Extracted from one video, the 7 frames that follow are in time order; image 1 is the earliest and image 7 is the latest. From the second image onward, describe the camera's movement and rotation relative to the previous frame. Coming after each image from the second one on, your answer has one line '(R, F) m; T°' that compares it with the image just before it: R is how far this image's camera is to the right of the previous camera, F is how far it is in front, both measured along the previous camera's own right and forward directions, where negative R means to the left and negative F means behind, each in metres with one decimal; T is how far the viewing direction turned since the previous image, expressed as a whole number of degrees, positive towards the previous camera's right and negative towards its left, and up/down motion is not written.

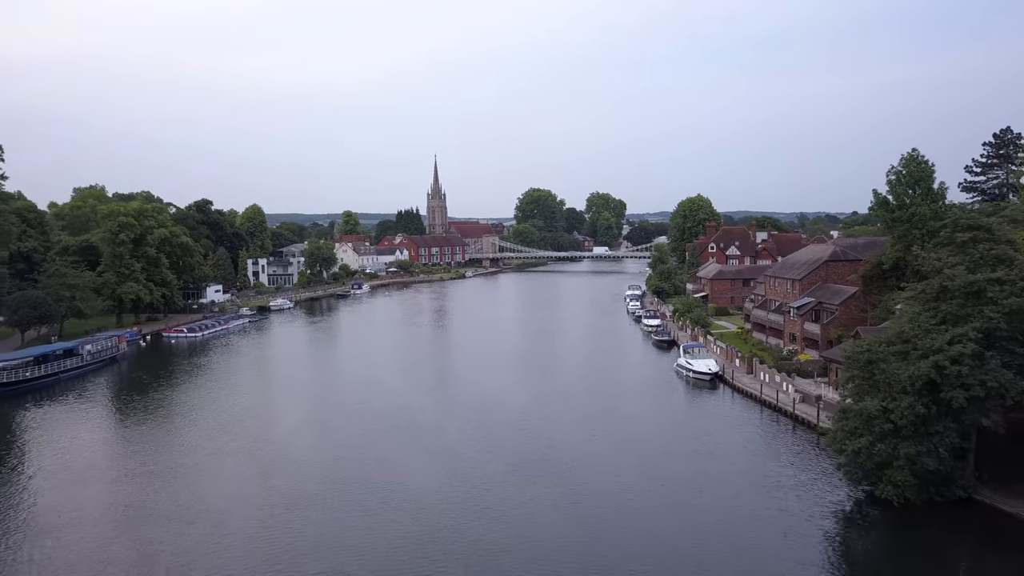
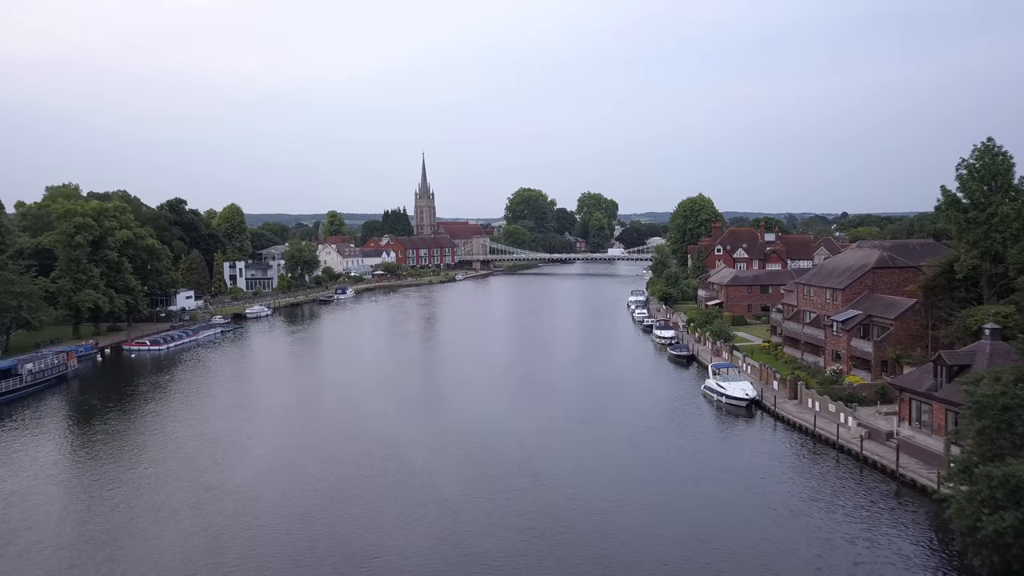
(-0.7, +4.7) m; +1°
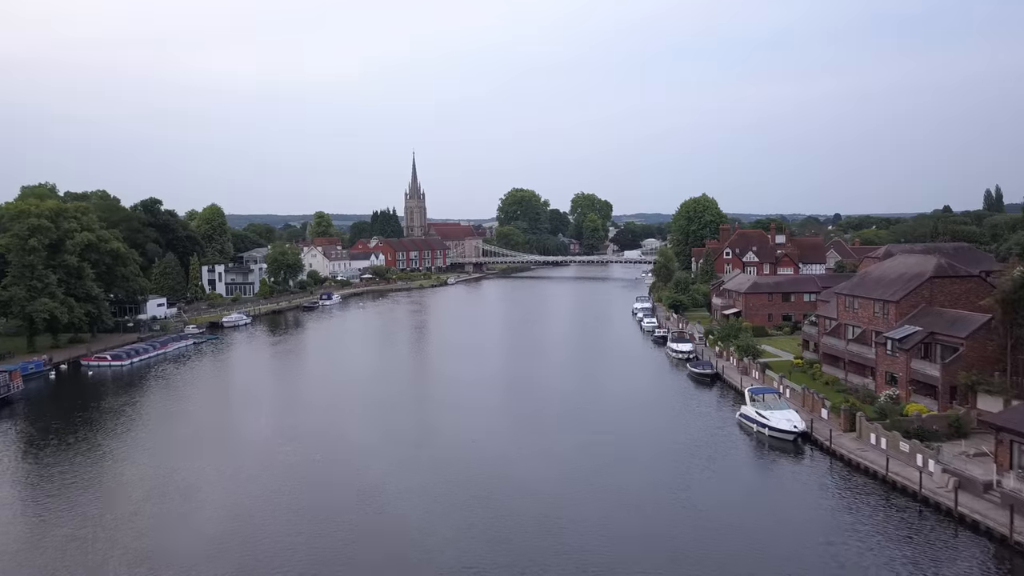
(-0.6, +4.3) m; +1°
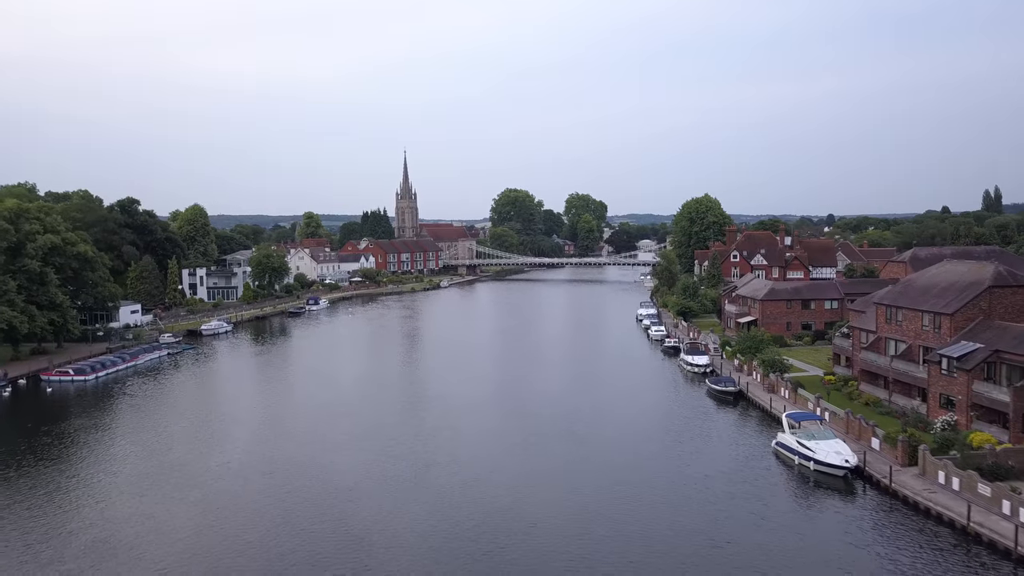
(-0.5, +3.4) m; +1°
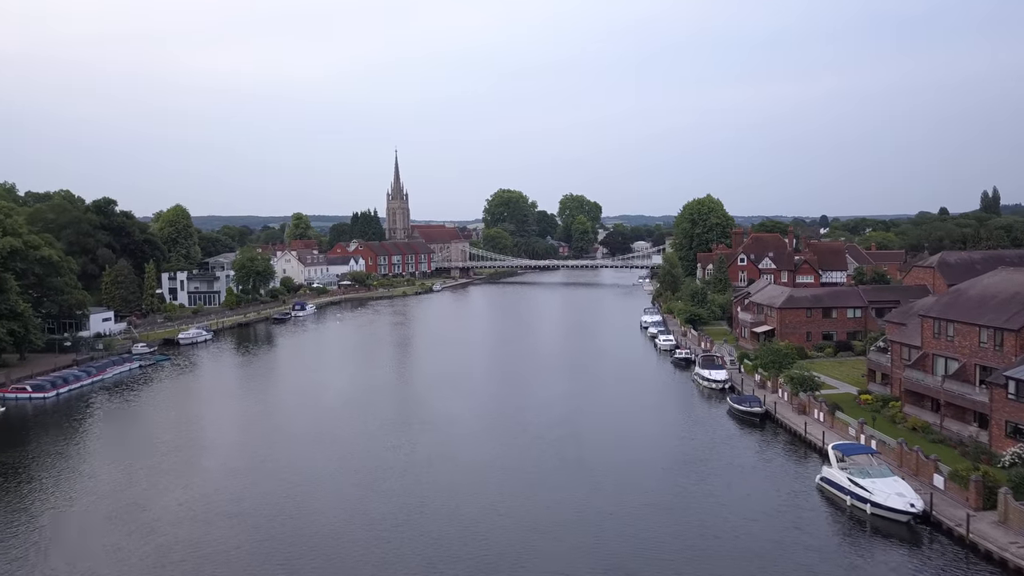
(-0.4, +3.2) m; +1°
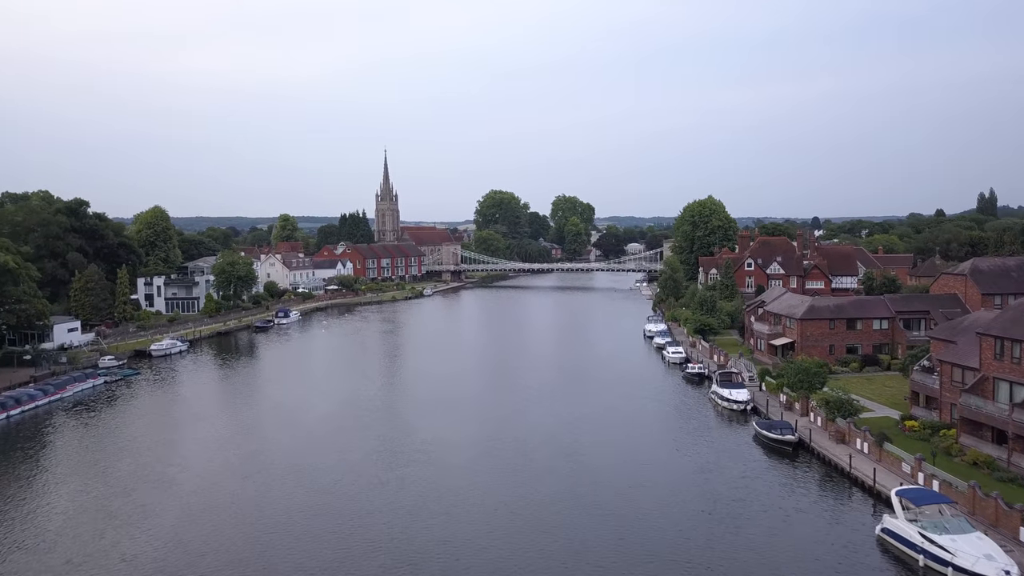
(-0.4, +3.2) m; +1°
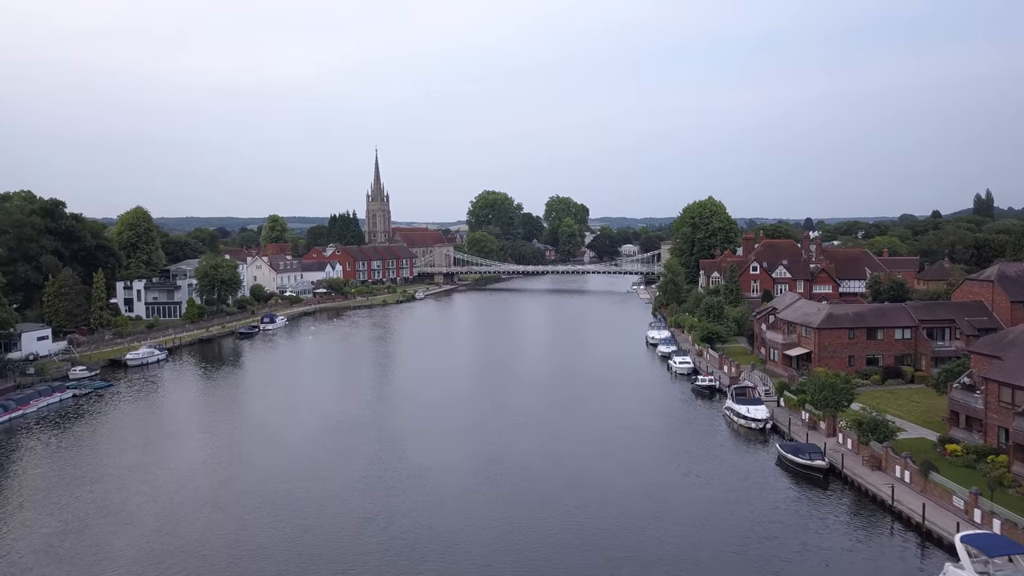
(-0.3, +2.4) m; +1°
